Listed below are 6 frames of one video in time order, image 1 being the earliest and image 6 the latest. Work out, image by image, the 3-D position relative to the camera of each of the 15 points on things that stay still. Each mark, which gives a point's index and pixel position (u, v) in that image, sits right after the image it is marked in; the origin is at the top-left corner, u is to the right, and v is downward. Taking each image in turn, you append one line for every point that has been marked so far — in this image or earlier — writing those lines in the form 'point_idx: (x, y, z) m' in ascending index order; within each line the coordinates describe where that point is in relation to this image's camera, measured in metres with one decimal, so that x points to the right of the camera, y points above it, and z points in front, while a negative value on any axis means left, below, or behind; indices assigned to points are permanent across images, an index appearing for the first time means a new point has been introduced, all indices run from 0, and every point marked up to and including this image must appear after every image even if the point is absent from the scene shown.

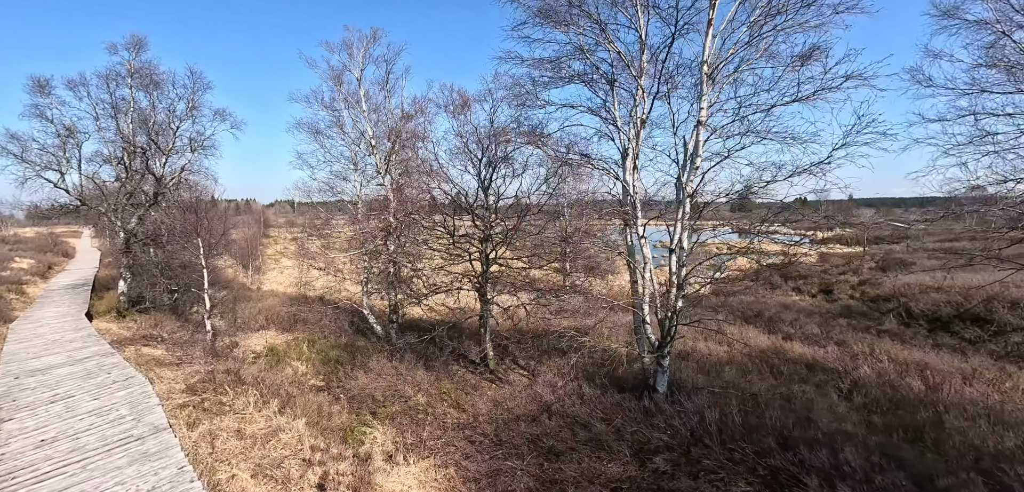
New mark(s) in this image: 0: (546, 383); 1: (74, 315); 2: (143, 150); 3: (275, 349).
0: (+0.5, -2.1, +7.1) m
1: (-9.9, -1.6, +10.9) m
2: (-9.9, +2.6, +12.9) m
3: (-5.6, -2.4, +11.4) m
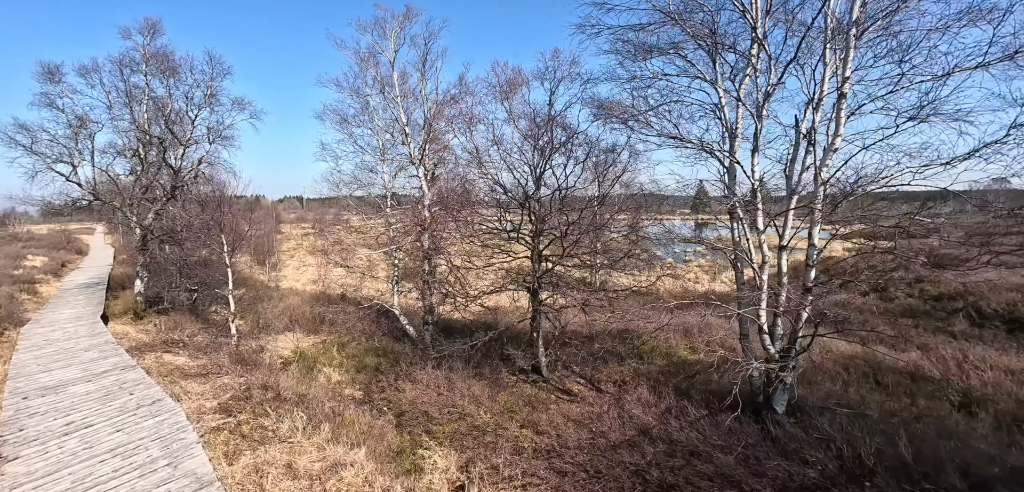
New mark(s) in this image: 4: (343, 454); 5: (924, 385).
0: (+1.5, -2.0, +6.2) m
1: (-8.8, -1.5, +10.0) m
2: (-8.9, +2.6, +12.1) m
3: (-4.6, -2.4, +10.5) m
4: (-1.7, -2.1, +4.9) m
5: (+6.5, -2.2, +7.6) m
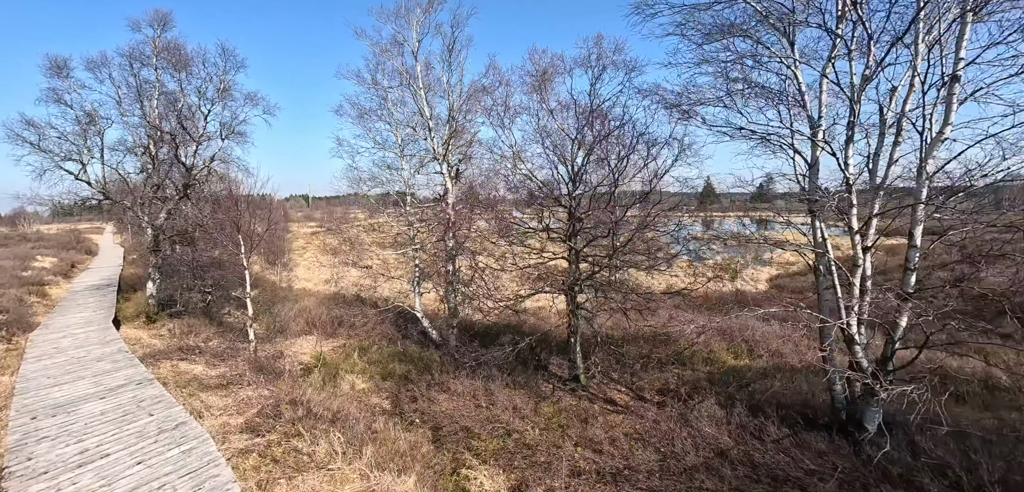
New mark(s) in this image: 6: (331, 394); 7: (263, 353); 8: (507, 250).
0: (+2.1, -2.0, +5.6) m
1: (-8.2, -1.5, +9.6) m
2: (-8.2, +2.6, +11.6) m
3: (-3.9, -2.4, +10.0) m
4: (-1.2, -2.2, +4.4) m
5: (+7.2, -2.2, +7.0) m
6: (-2.7, -2.2, +7.2) m
7: (-5.1, -2.2, +9.7) m
8: (0.0, -0.1, +9.7) m
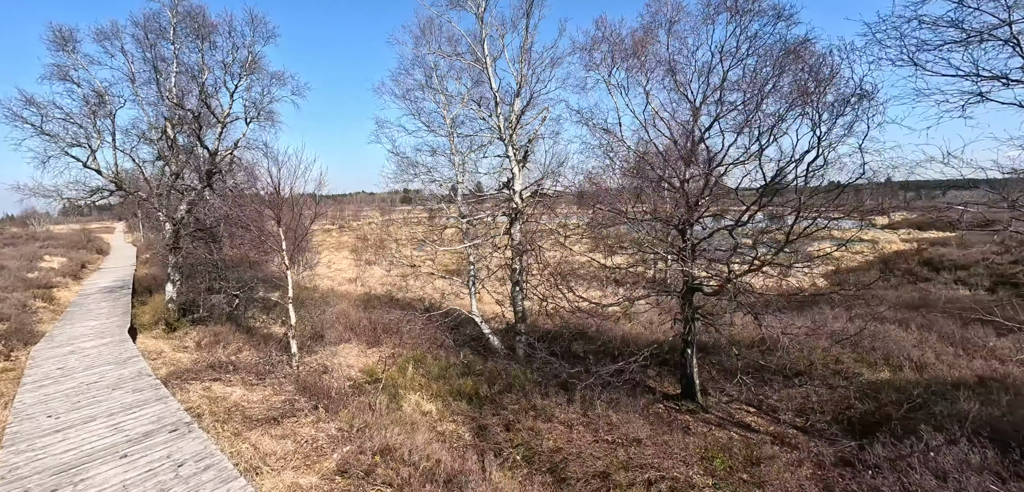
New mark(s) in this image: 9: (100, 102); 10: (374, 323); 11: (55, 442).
0: (+3.6, -1.9, +4.0) m
1: (-6.7, -1.5, +8.1) m
2: (-6.7, +2.7, +10.1) m
3: (-2.4, -2.3, +8.5) m
4: (+0.3, -2.1, +2.9) m
5: (+8.6, -2.0, +5.3) m
6: (-1.2, -2.1, +5.7) m
7: (-3.5, -2.1, +8.2) m
8: (+1.5, 0.0, +8.1) m
9: (-8.8, +3.1, +10.2) m
10: (-3.2, -1.8, +11.3) m
11: (-4.1, -1.7, +4.2) m
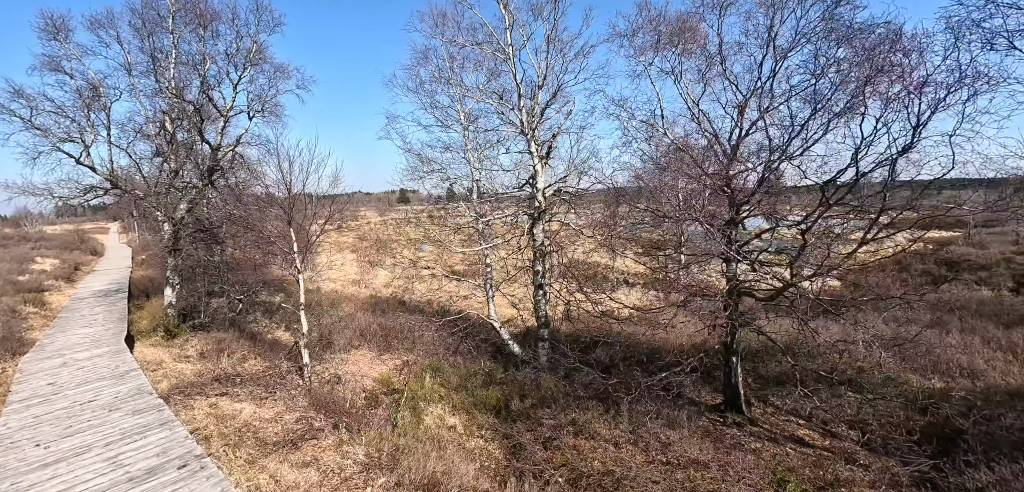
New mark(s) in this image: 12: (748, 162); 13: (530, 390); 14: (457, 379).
0: (+4.1, -1.9, +3.5) m
1: (-6.3, -1.5, +7.5) m
2: (-6.3, +2.7, +9.5) m
3: (-2.0, -2.3, +7.9) m
4: (+0.8, -2.1, +2.3) m
5: (+9.1, -2.0, +4.9) m
6: (-0.8, -2.2, +5.2) m
7: (-3.1, -2.1, +7.7) m
8: (+1.9, 0.0, +7.6) m
9: (-8.4, +3.0, +9.6) m
10: (-2.8, -1.8, +10.7) m
11: (-3.6, -1.7, +3.6) m
12: (+3.3, +1.2, +6.8) m
13: (+0.3, -2.1, +7.3) m
14: (-1.0, -2.3, +8.2) m
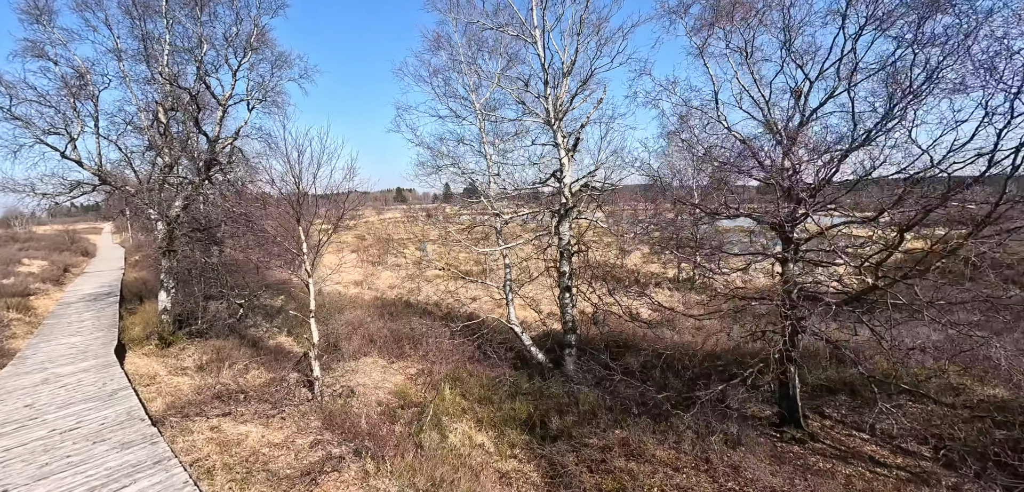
0: (+4.5, -1.9, +2.9) m
1: (-5.8, -1.5, +6.8) m
2: (-5.9, +2.7, +8.8) m
3: (-1.5, -2.3, +7.2) m
4: (+1.2, -2.1, +1.6) m
5: (+9.5, -2.0, +4.3) m
6: (-0.3, -2.2, +4.5) m
7: (-2.7, -2.1, +7.0) m
8: (+2.3, 0.0, +6.9) m
9: (-8.0, +3.0, +8.8) m
10: (-2.4, -1.8, +10.0) m
11: (-3.1, -1.7, +2.9) m
12: (+3.8, +1.2, +6.1) m
13: (+0.7, -2.1, +6.6) m
14: (-0.5, -2.3, +7.6) m
